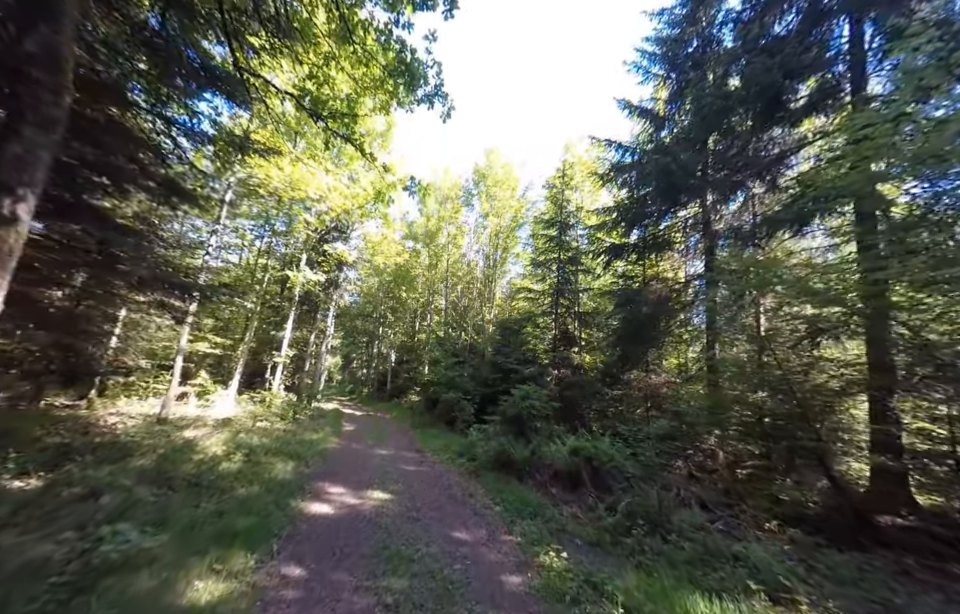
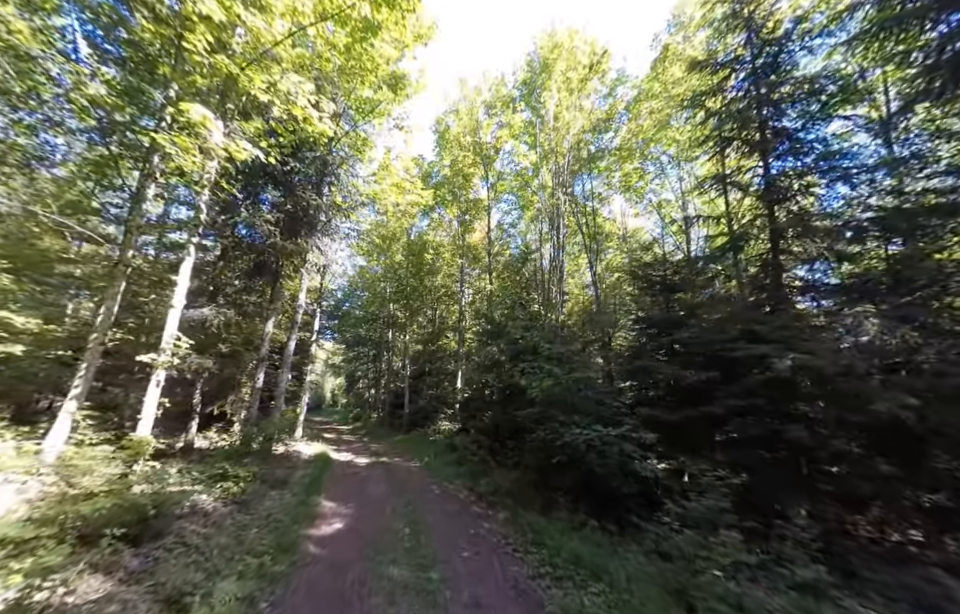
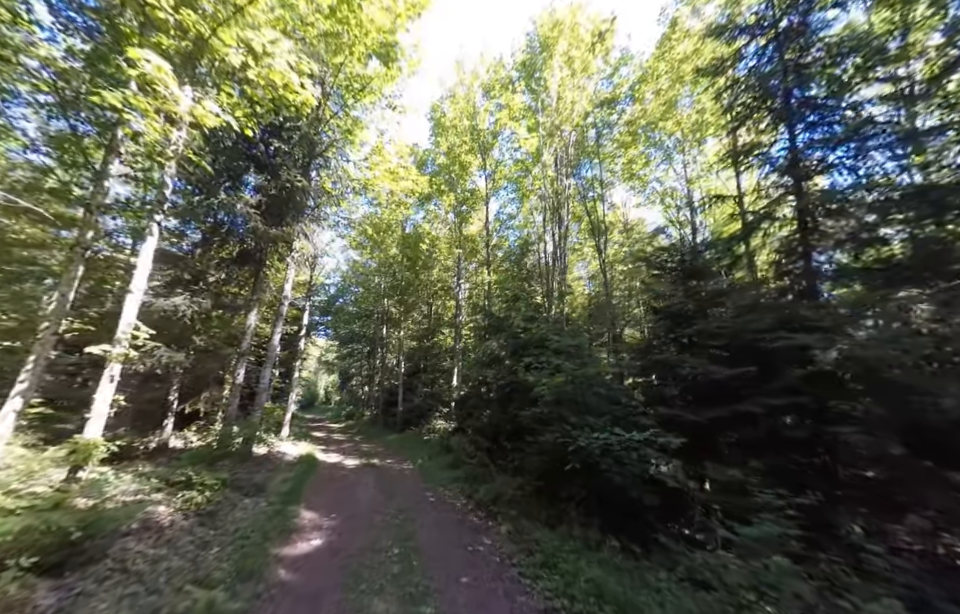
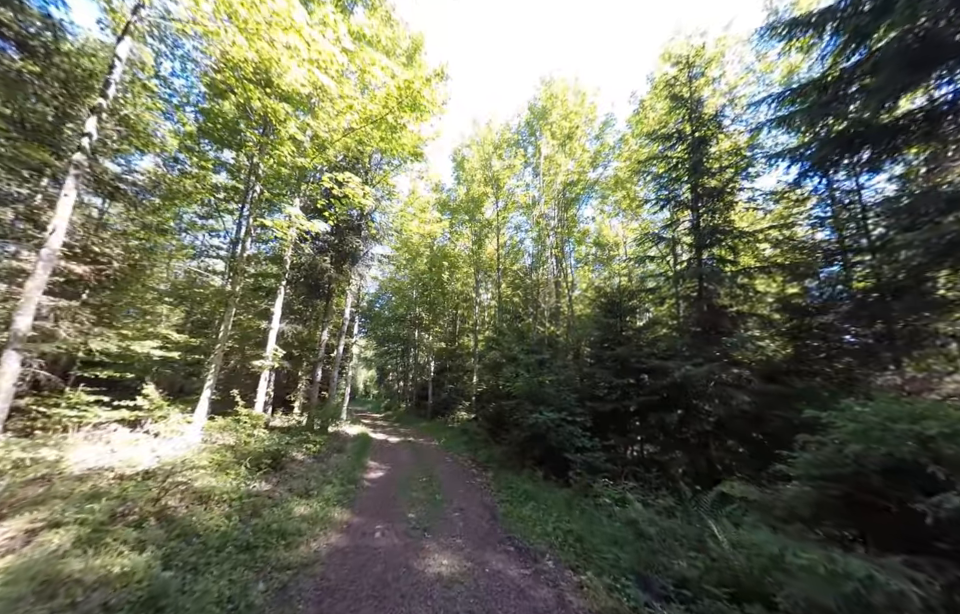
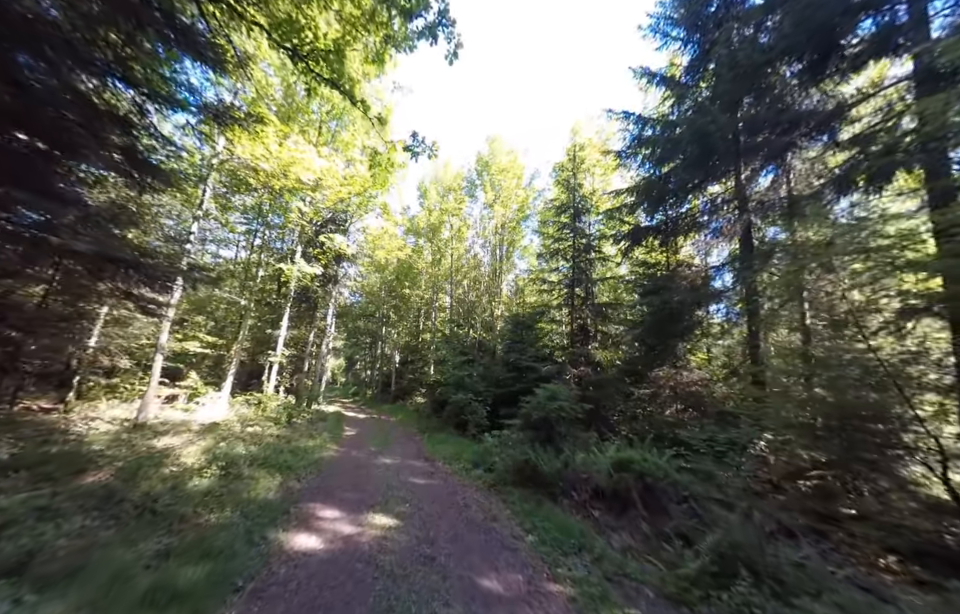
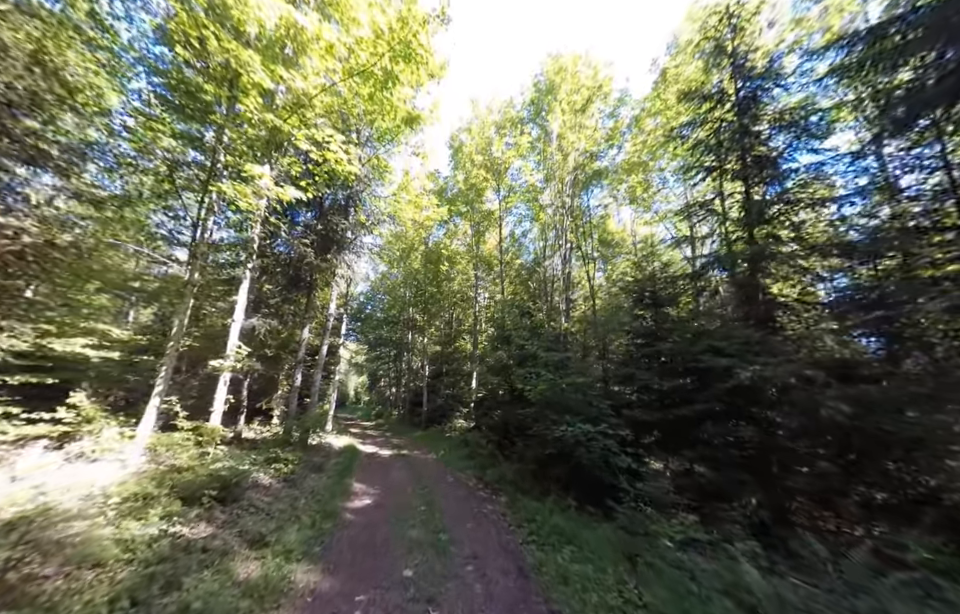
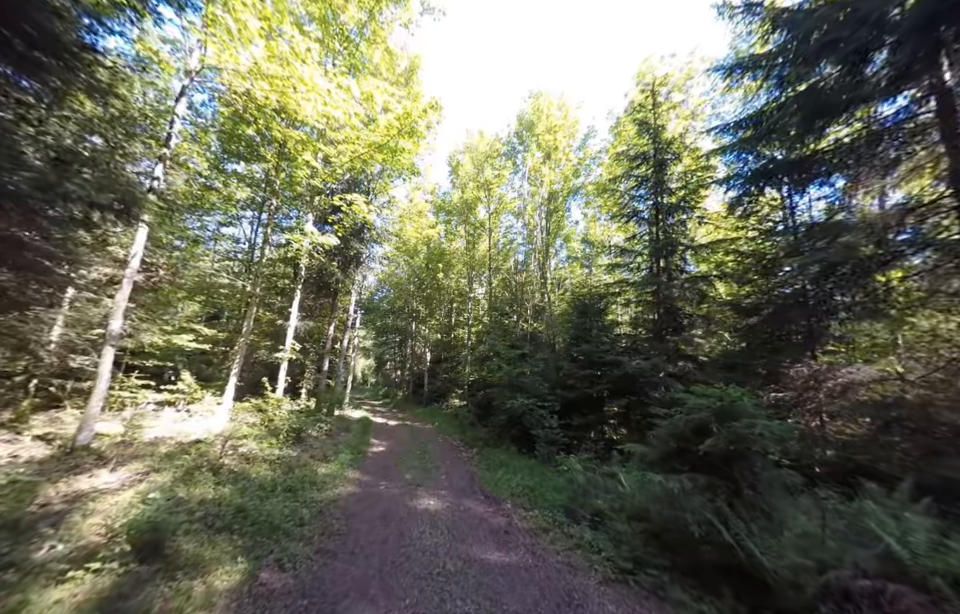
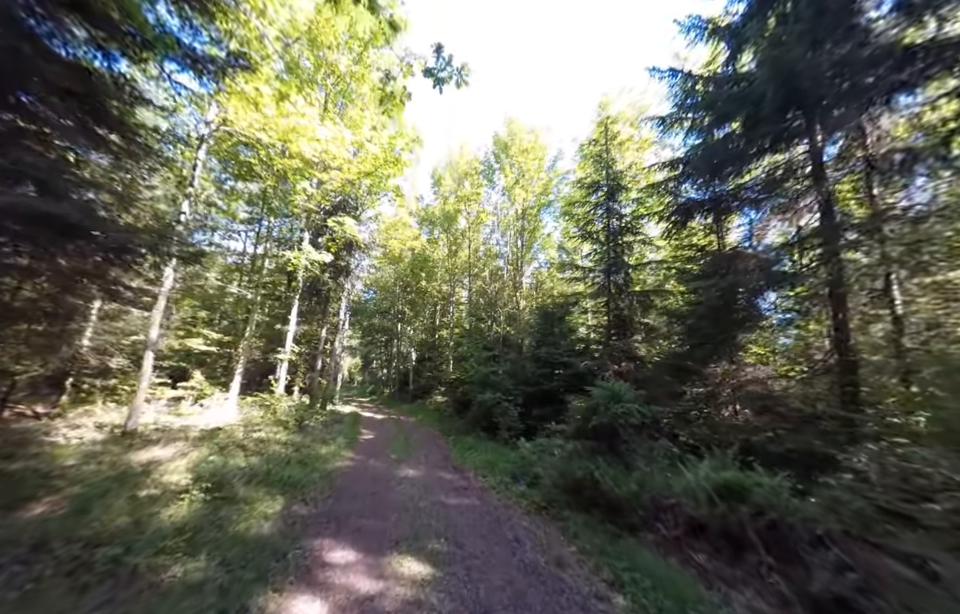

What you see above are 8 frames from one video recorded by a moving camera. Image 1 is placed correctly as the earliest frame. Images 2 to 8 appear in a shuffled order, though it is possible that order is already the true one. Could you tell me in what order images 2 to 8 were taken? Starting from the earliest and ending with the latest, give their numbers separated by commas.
5, 8, 7, 4, 6, 2, 3
